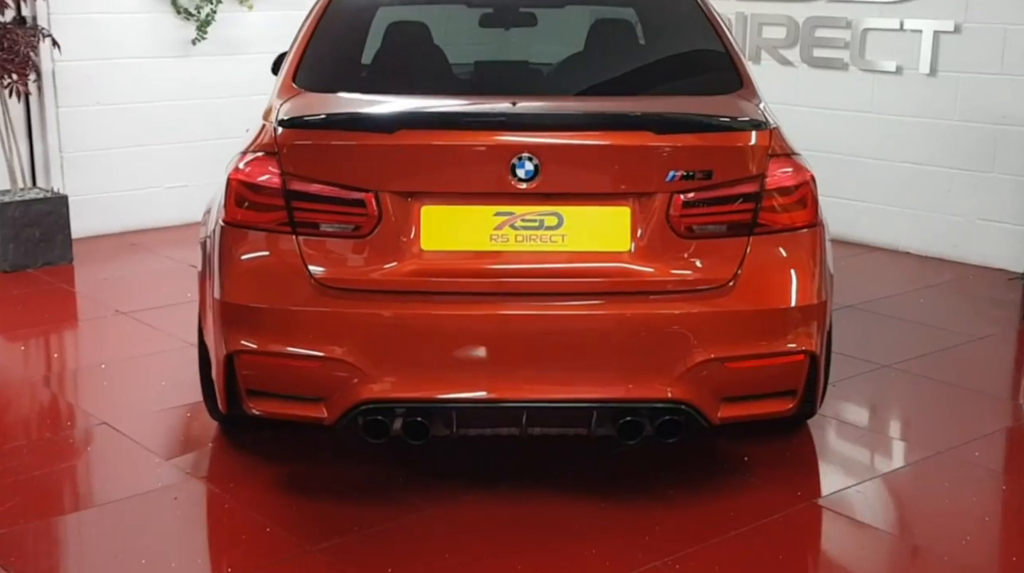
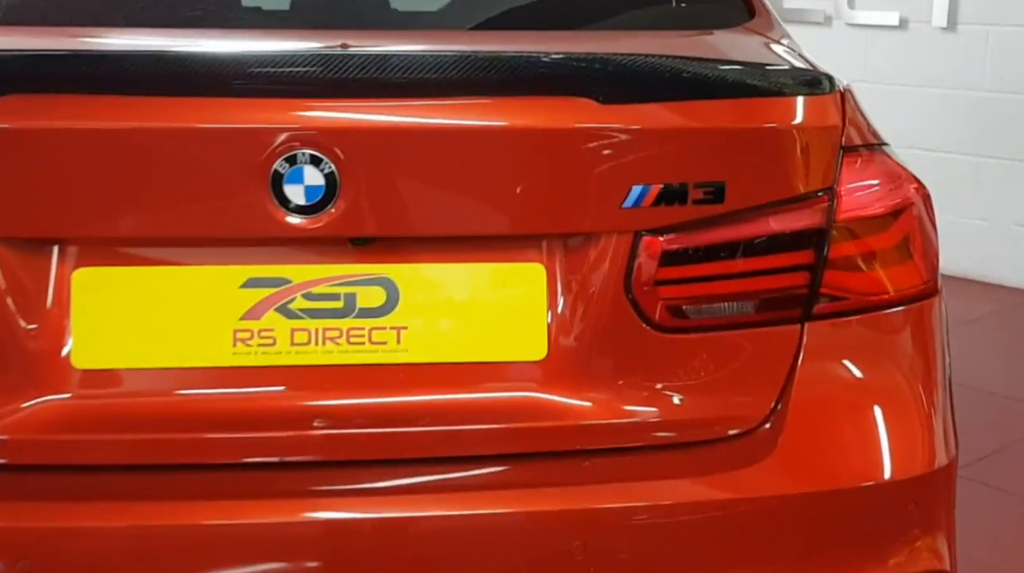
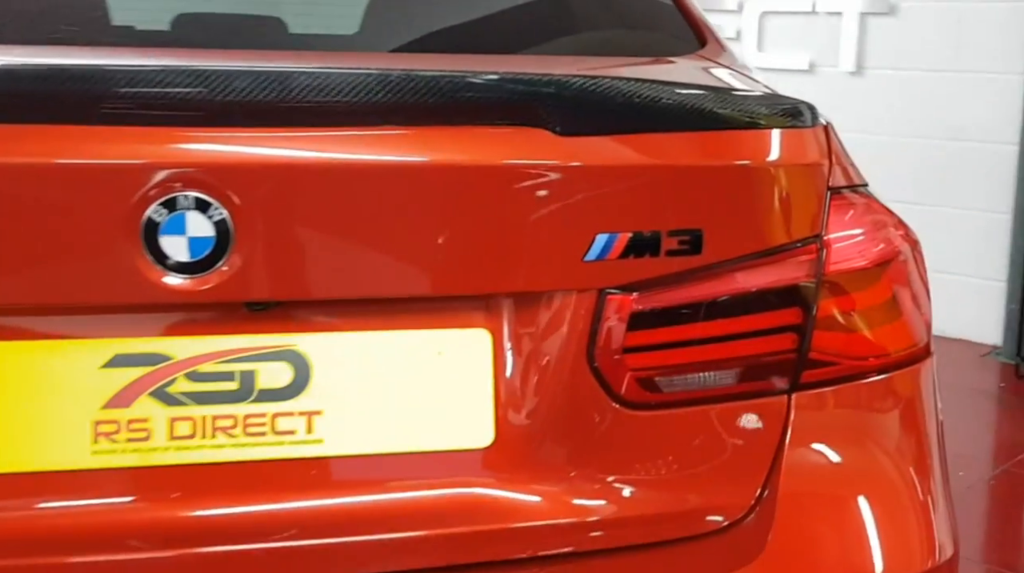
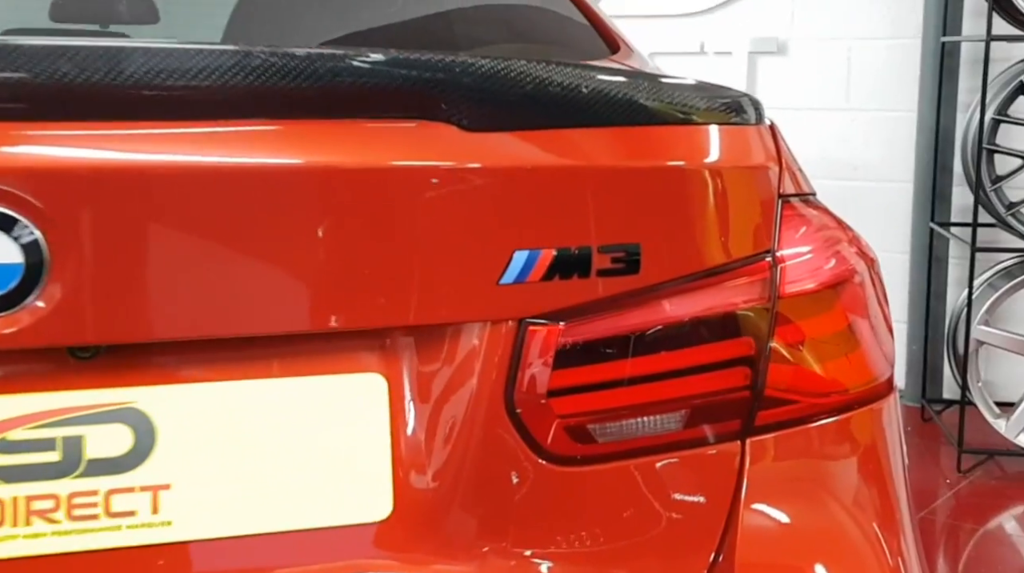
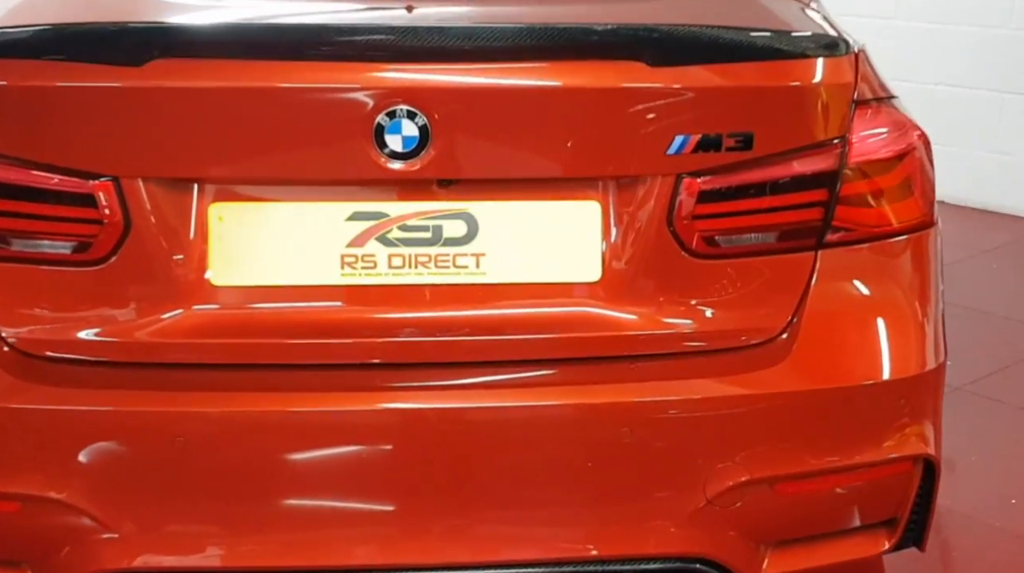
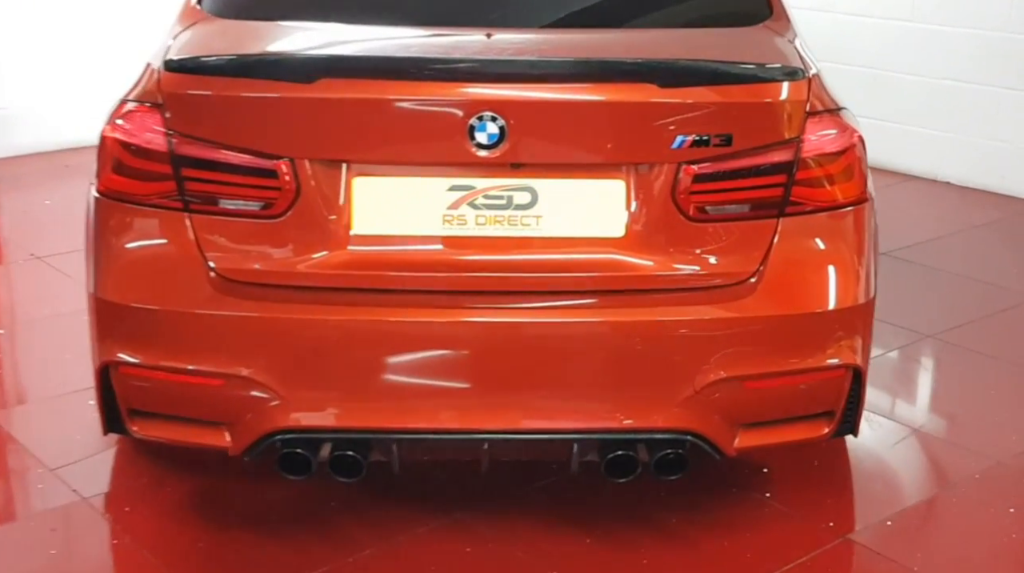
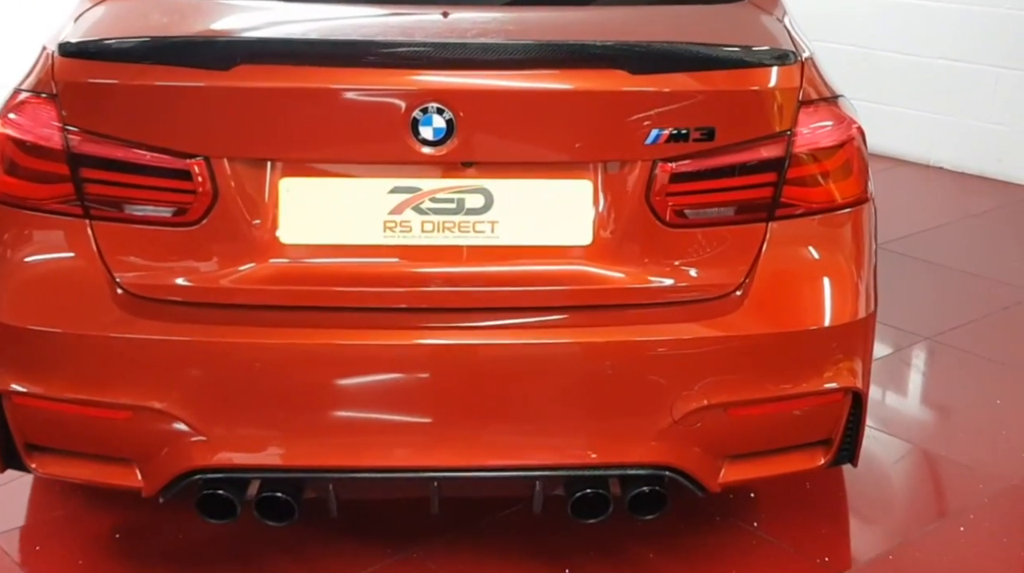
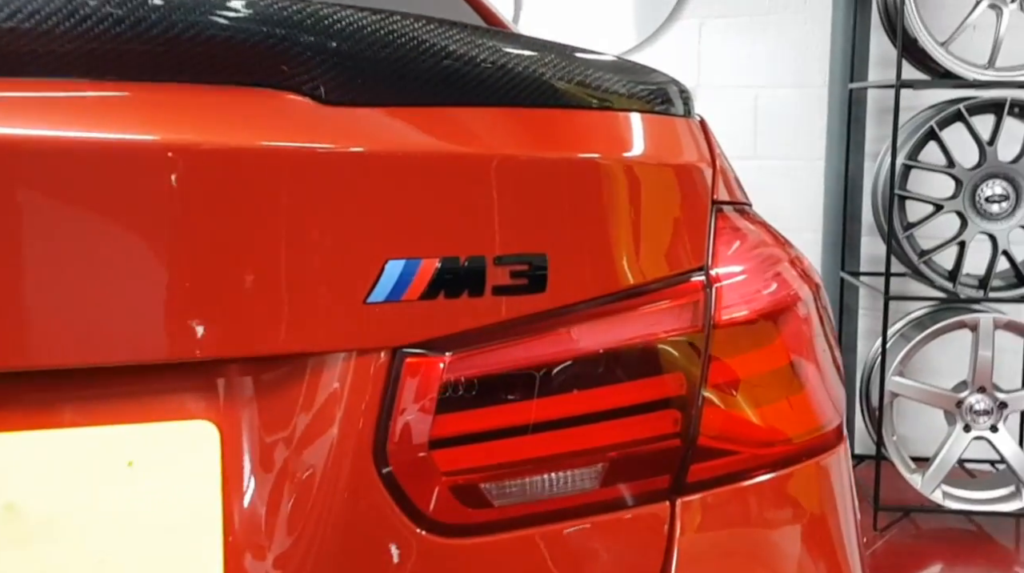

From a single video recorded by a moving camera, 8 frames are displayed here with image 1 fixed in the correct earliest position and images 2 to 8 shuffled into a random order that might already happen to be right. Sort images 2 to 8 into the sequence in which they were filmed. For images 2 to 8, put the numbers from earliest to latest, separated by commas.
6, 7, 5, 2, 3, 4, 8
